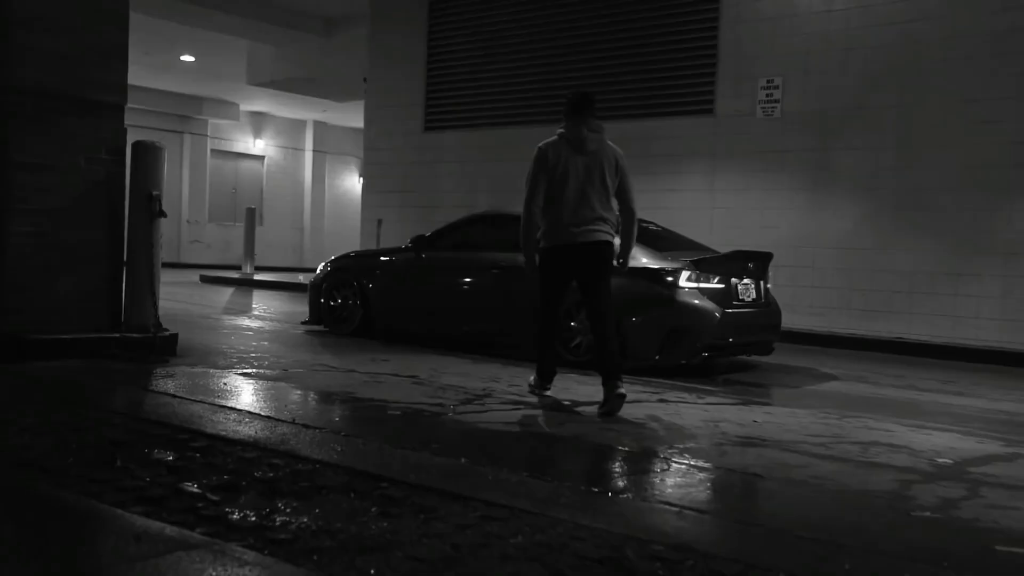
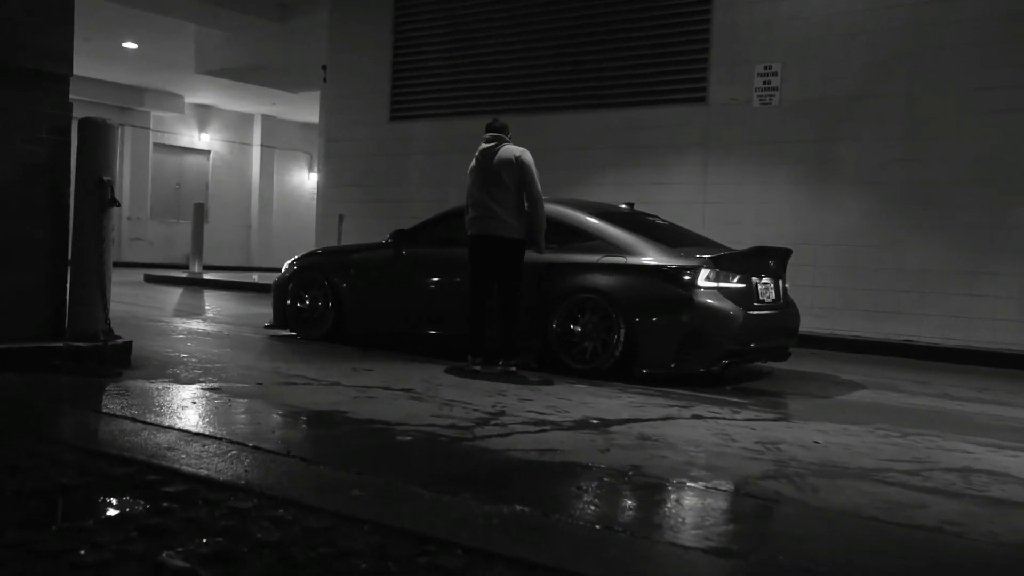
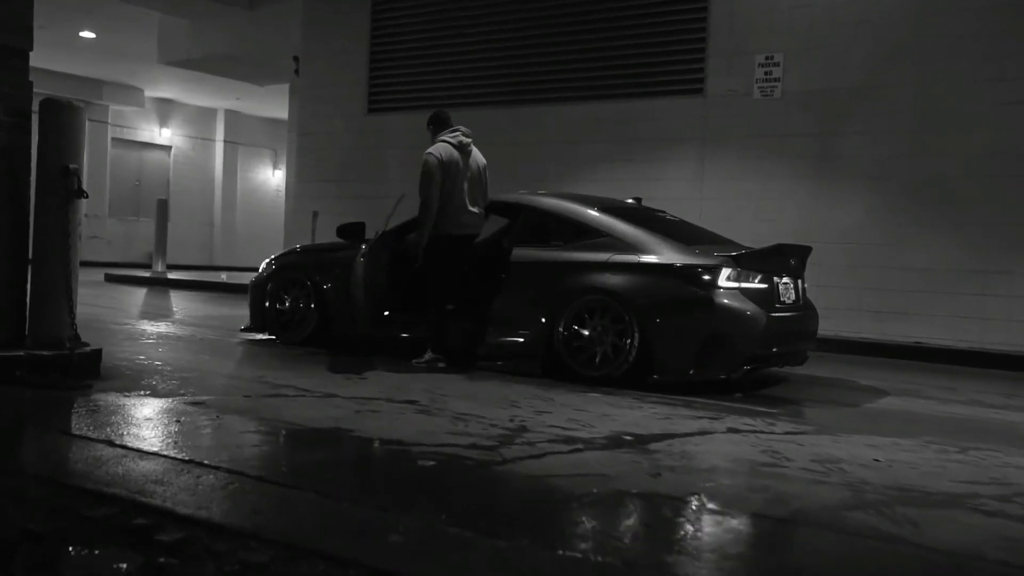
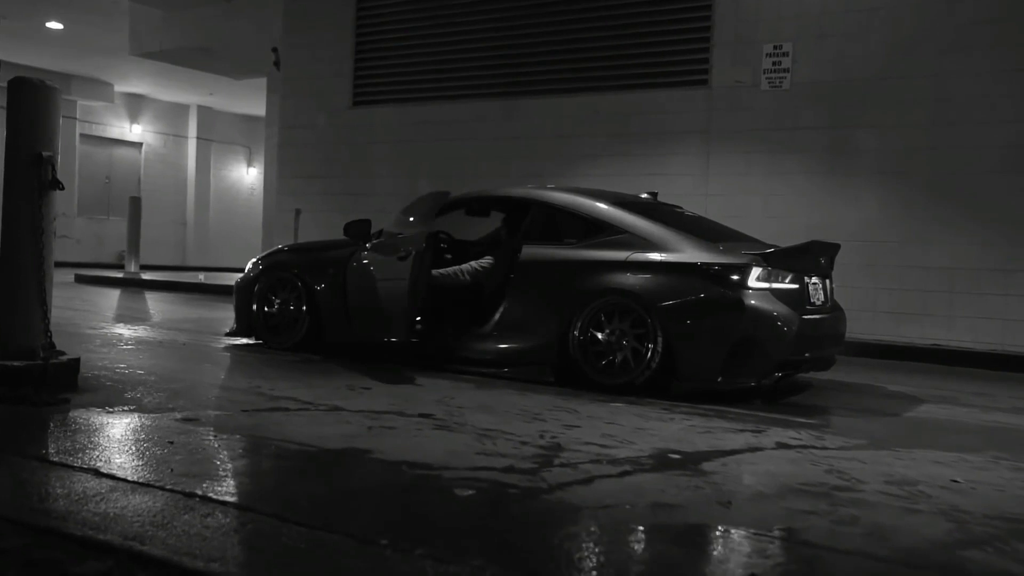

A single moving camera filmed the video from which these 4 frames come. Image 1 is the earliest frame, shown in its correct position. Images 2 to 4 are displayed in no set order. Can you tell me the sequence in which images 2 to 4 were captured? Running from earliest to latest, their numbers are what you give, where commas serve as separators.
2, 3, 4
